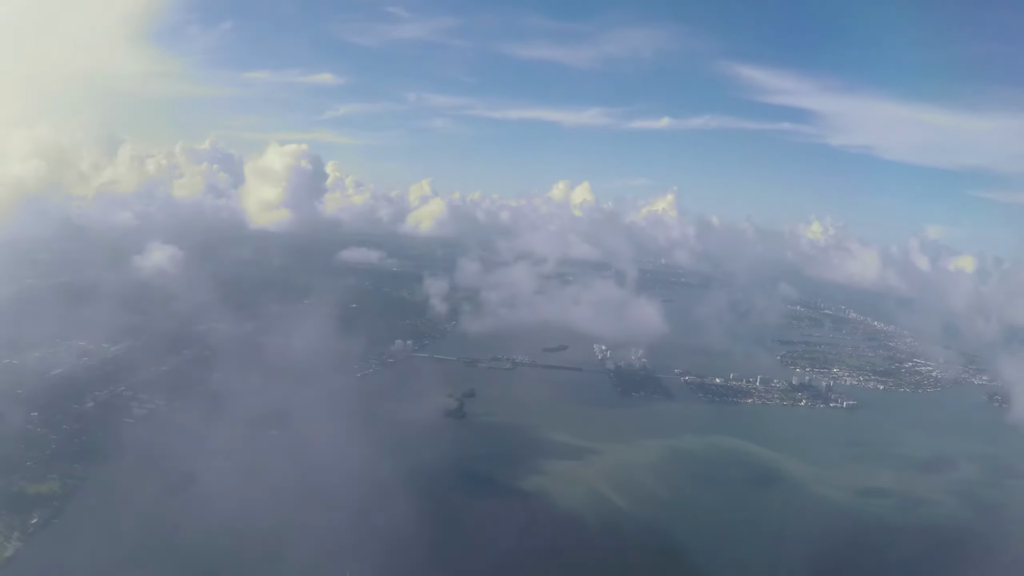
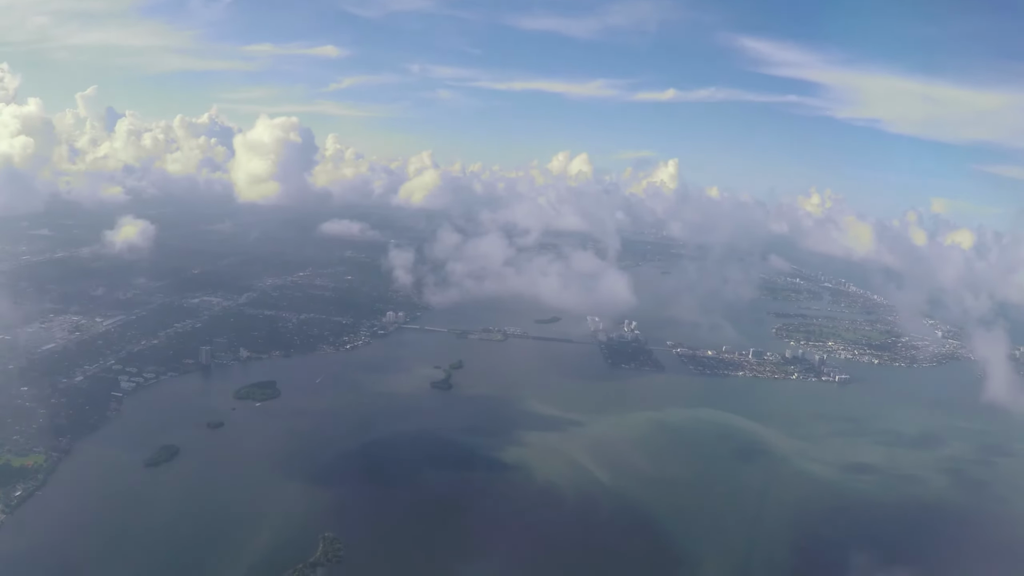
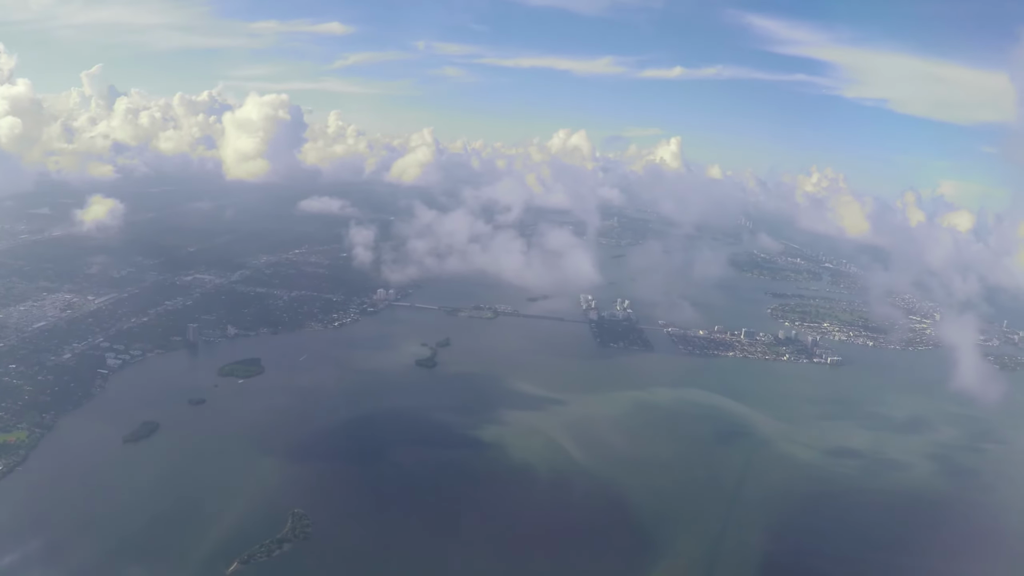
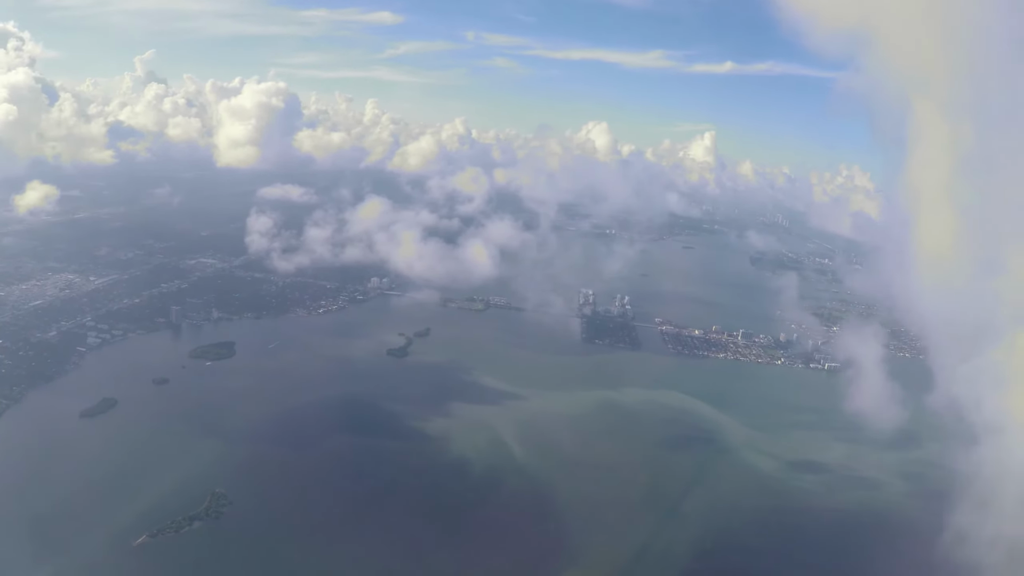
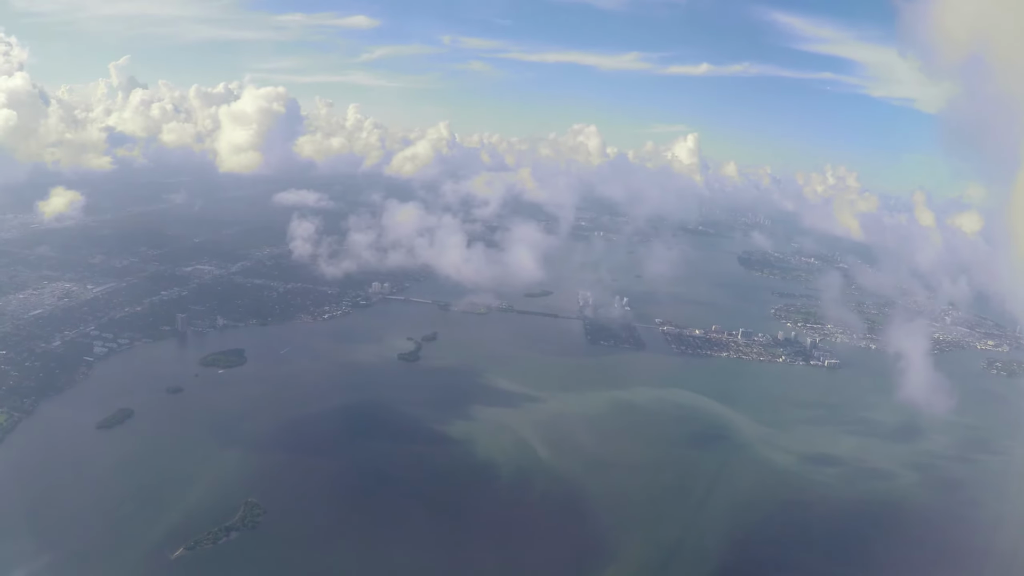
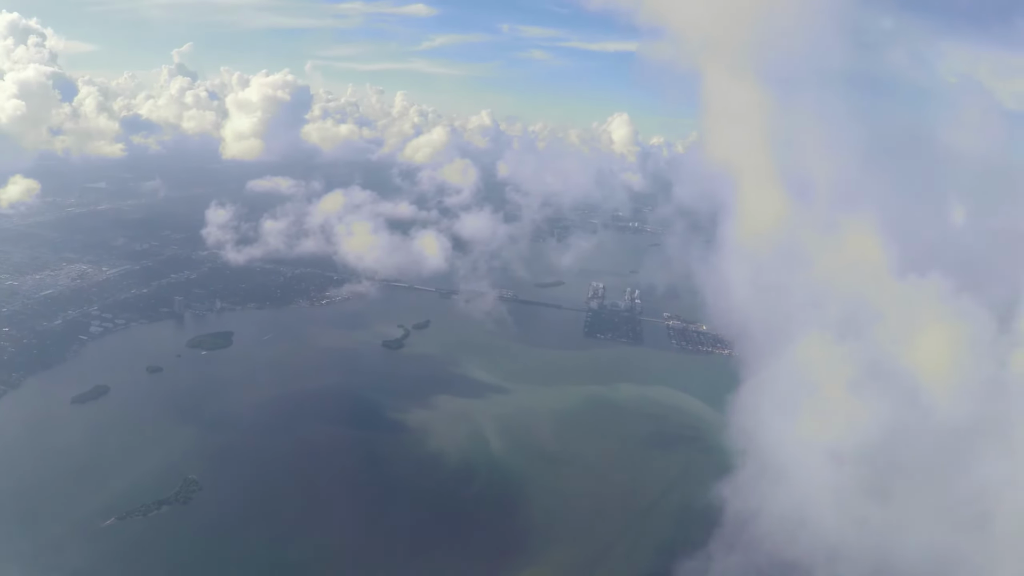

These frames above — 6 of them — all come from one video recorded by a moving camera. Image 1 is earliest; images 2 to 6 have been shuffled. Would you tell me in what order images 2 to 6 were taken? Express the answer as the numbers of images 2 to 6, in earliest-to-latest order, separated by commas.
2, 3, 5, 4, 6
